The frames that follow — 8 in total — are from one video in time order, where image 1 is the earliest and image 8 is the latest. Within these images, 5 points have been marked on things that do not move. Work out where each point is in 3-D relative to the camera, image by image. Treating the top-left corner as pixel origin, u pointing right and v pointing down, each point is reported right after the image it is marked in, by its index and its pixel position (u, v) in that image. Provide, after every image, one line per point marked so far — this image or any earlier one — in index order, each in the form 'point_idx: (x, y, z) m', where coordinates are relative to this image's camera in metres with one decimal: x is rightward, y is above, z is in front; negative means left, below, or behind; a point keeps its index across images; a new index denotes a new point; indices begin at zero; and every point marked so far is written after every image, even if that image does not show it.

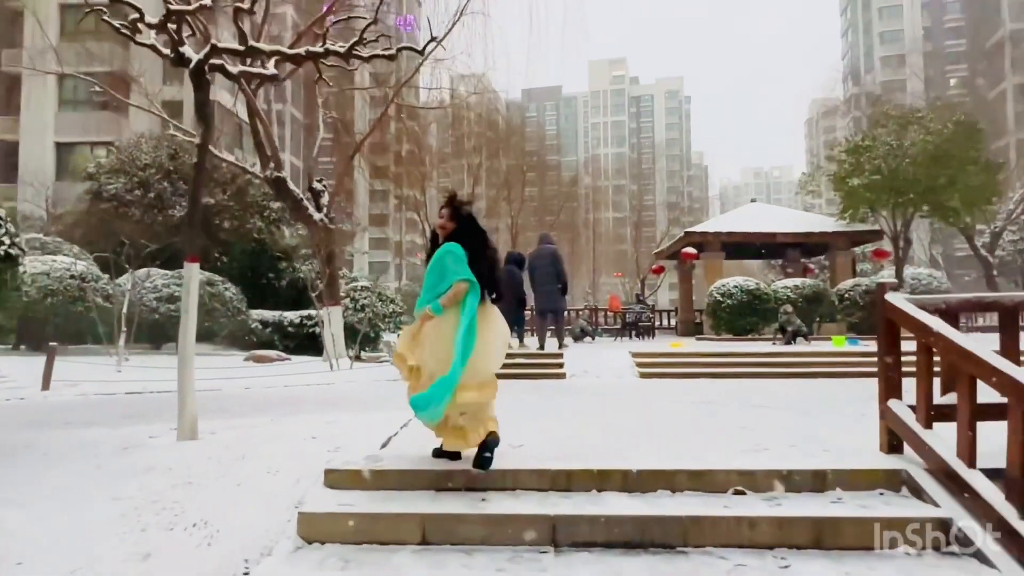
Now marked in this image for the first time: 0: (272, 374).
0: (-3.1, -1.1, +8.9) m
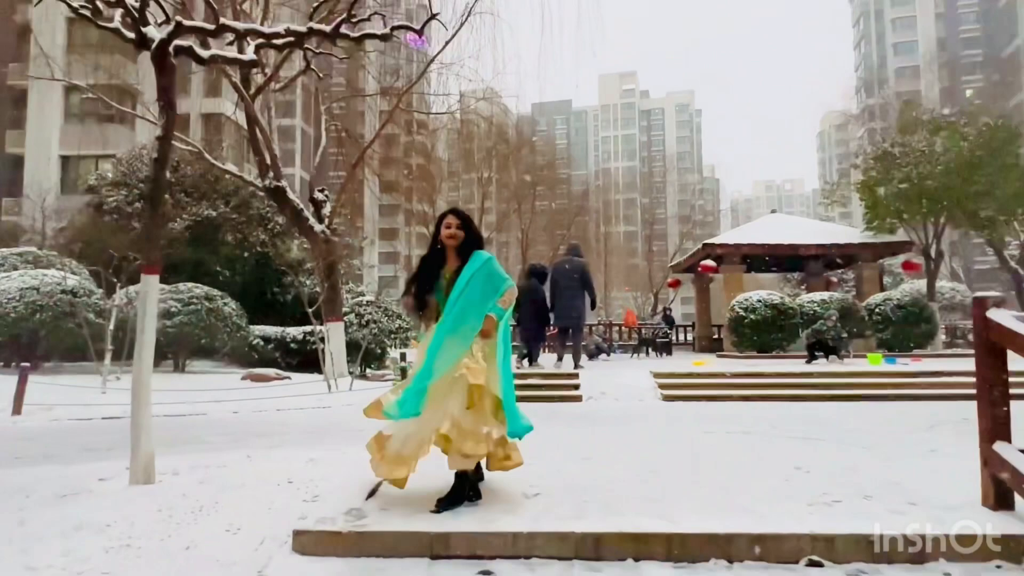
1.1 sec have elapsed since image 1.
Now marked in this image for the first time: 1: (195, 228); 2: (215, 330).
0: (-3.0, -1.3, +8.3) m
1: (-6.9, +1.3, +14.9) m
2: (-5.5, -0.8, +12.6) m
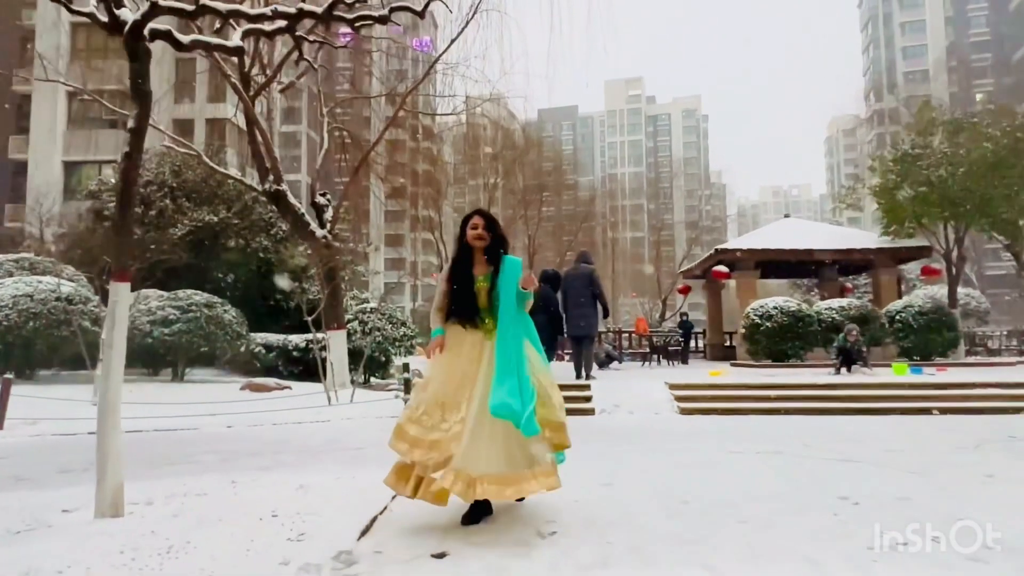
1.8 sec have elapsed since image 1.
0: (-2.9, -1.4, +7.9) m
1: (-6.8, +1.2, +14.6) m
2: (-5.4, -0.9, +12.2) m
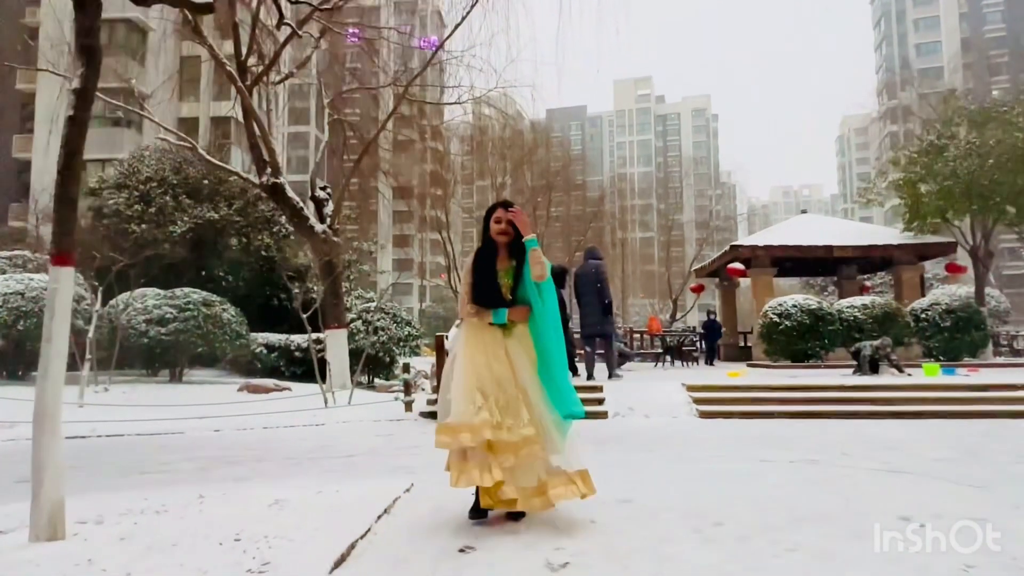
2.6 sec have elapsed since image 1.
0: (-2.8, -1.3, +7.5) m
1: (-6.6, +1.2, +14.2) m
2: (-5.3, -0.9, +11.9) m
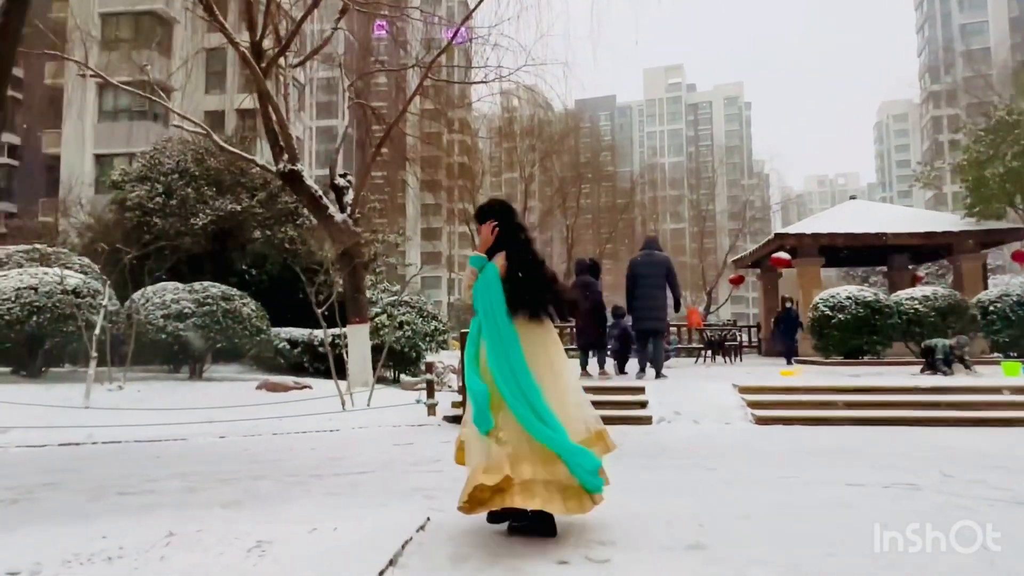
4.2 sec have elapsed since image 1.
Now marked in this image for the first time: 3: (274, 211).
0: (-2.5, -1.3, +7.0) m
1: (-6.0, +1.3, +13.8) m
2: (-4.7, -0.8, +11.4) m
3: (-5.0, +1.6, +14.3) m
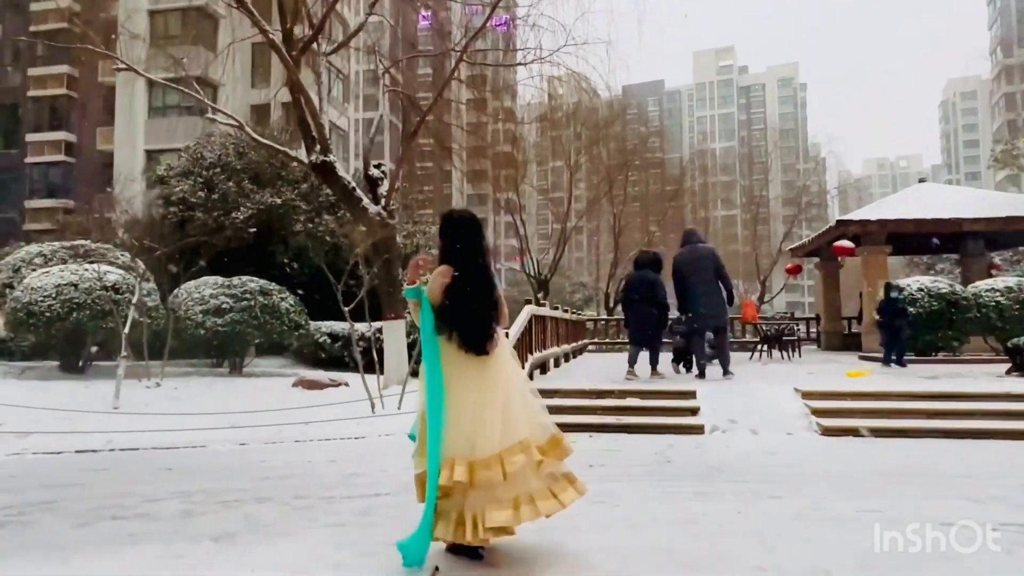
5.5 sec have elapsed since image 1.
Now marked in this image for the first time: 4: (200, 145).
0: (-2.1, -1.2, +6.7) m
1: (-5.1, +1.4, +13.7) m
2: (-4.0, -0.7, +11.3) m
3: (-4.1, +1.8, +14.1) m
4: (-6.6, +3.0, +14.4) m
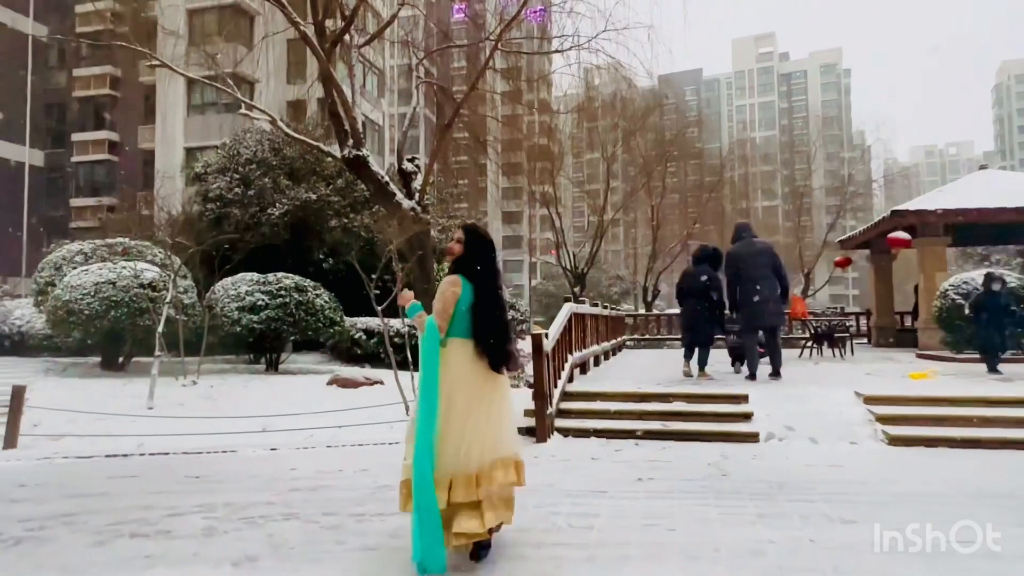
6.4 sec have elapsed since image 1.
0: (-1.7, -1.2, +6.5) m
1: (-4.4, +1.5, +13.6) m
2: (-3.4, -0.6, +11.2) m
3: (-3.4, +1.9, +14.0) m
4: (-5.9, +3.1, +14.4) m
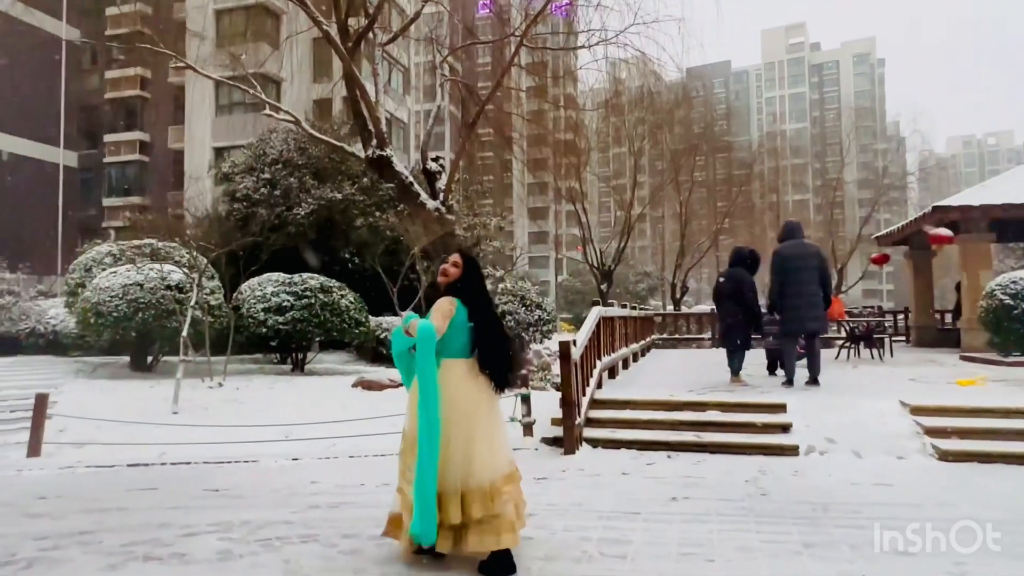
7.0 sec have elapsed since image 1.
0: (-1.5, -1.3, +6.4) m
1: (-3.9, +1.5, +13.6) m
2: (-3.0, -0.6, +11.1) m
3: (-2.9, +1.9, +13.9) m
4: (-5.3, +3.1, +14.4) m
